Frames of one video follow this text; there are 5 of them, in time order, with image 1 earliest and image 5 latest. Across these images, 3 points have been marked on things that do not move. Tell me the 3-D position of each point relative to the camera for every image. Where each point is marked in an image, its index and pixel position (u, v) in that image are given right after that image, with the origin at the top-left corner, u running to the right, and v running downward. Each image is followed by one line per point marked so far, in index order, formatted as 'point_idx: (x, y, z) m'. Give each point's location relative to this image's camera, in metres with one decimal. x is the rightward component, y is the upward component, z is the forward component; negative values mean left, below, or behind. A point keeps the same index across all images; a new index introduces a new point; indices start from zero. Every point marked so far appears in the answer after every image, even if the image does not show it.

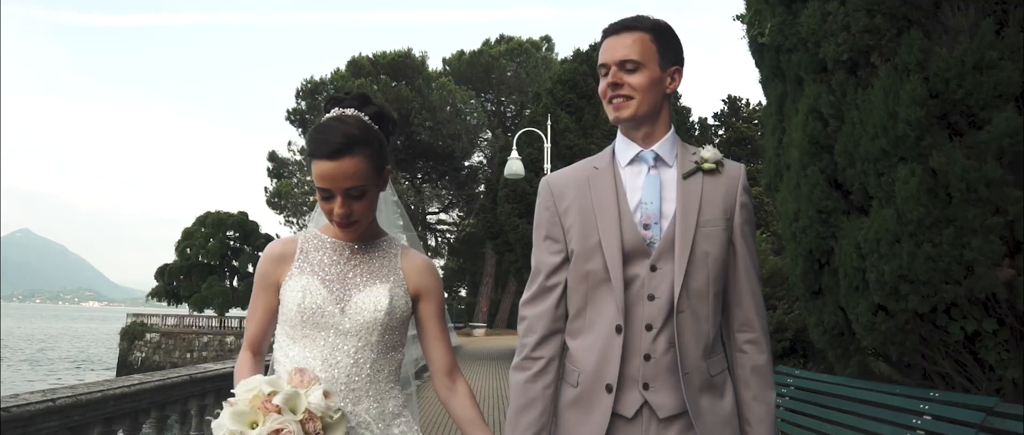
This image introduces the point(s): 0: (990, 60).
0: (+1.8, +0.6, +3.4) m
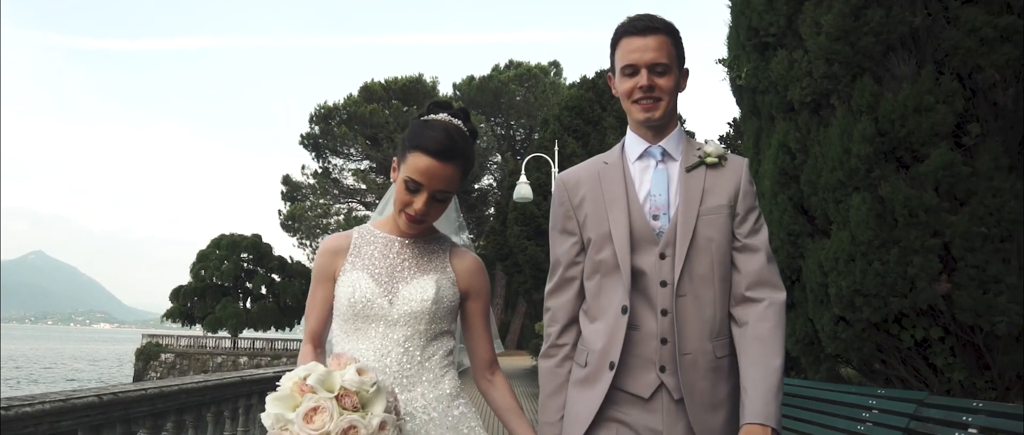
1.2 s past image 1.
0: (+1.9, +0.5, +4.0) m
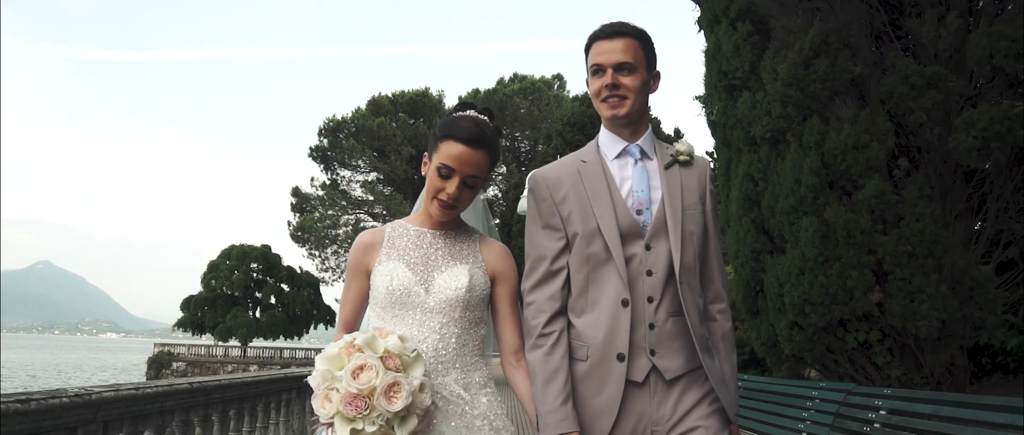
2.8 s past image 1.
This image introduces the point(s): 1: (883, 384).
0: (+1.9, +0.4, +4.6) m
1: (+2.0, -0.9, +4.7) m
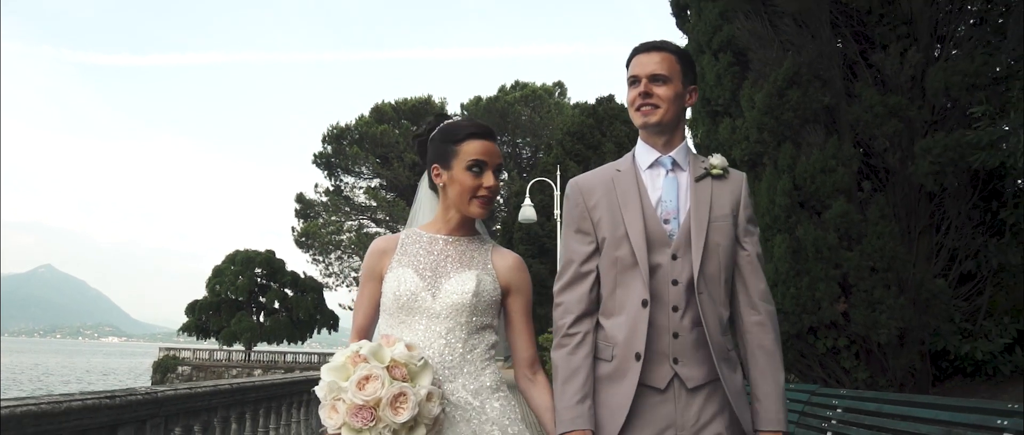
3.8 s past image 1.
0: (+1.9, +0.3, +5.1) m
1: (+2.0, -1.0, +5.2) m
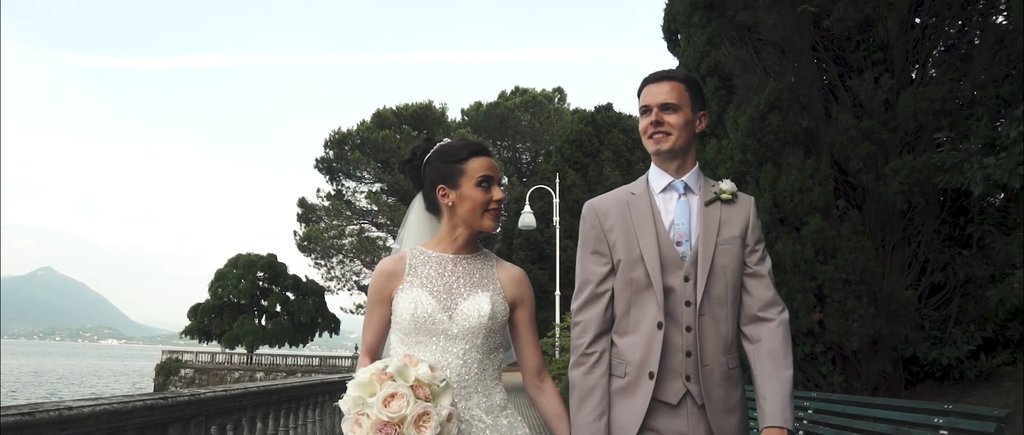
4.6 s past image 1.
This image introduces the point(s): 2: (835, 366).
0: (+1.9, +0.2, +5.5) m
1: (+2.0, -1.1, +5.6) m
2: (+2.1, -0.9, +5.5) m
